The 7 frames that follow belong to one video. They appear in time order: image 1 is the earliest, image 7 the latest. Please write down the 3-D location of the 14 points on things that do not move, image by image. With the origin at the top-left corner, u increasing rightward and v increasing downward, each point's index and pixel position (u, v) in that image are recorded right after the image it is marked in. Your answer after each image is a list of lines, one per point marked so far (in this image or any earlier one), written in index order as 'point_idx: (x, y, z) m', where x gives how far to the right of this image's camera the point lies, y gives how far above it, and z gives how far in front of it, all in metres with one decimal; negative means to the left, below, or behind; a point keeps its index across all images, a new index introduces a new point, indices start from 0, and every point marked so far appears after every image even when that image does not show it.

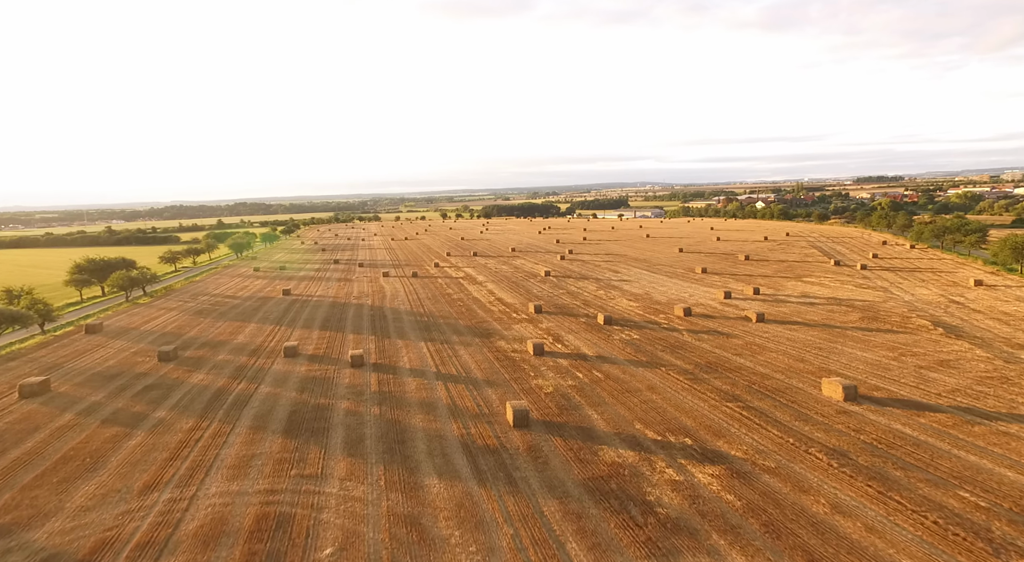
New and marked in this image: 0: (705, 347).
0: (+5.9, -2.0, +18.8) m
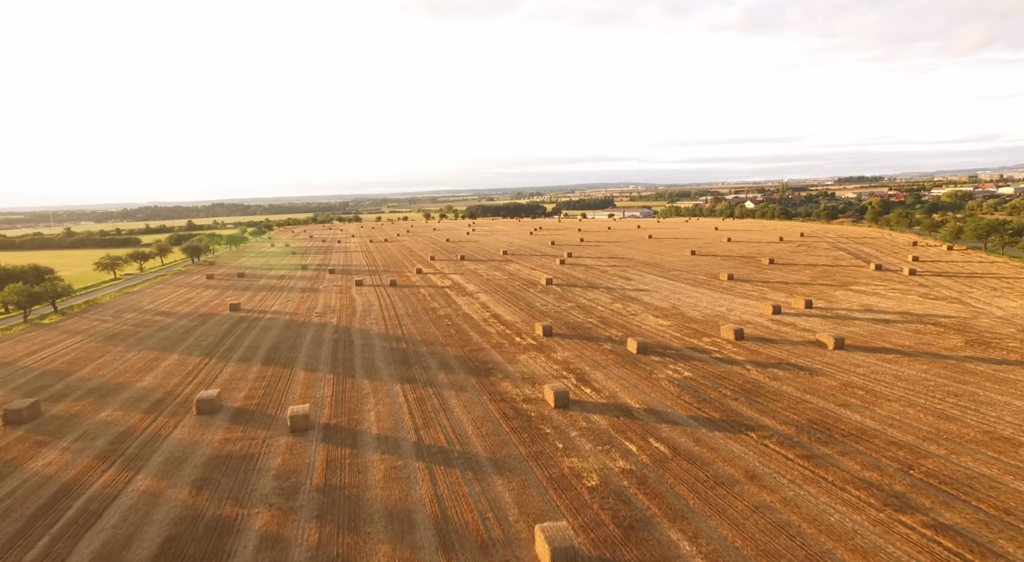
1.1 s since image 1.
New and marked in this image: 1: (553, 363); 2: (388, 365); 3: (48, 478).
0: (+6.2, -2.5, +13.5) m
1: (+1.1, -2.3, +16.5) m
2: (-3.4, -2.3, +16.9) m
3: (-7.4, -3.2, +9.8) m
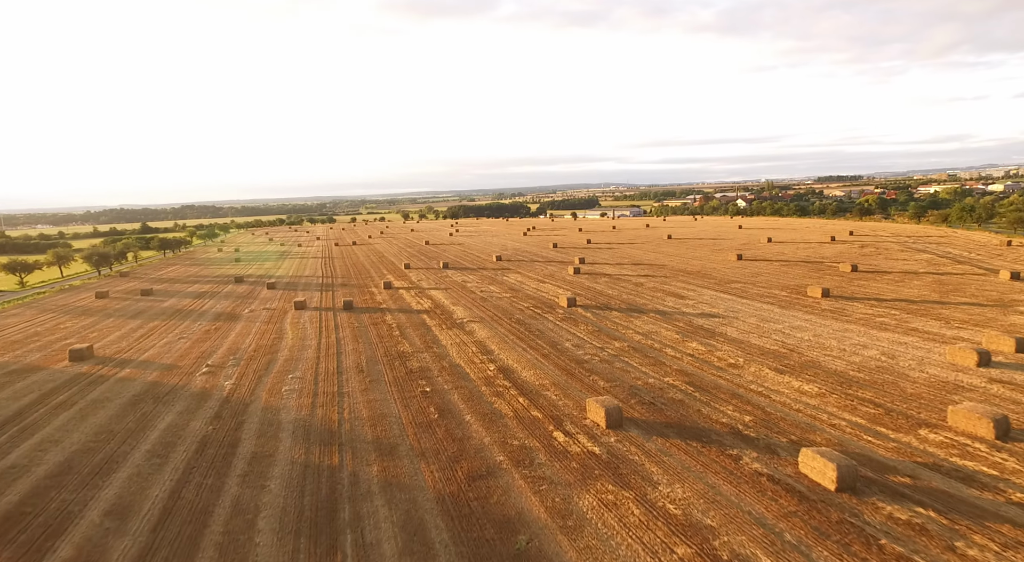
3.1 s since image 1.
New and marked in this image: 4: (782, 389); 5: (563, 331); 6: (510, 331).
0: (+7.0, -3.1, +4.1) m
1: (+1.8, -2.9, +6.9) m
2: (-2.7, -3.1, +7.1) m
3: (-6.5, -3.9, -0.1) m
4: (+5.5, -2.2, +12.4) m
5: (+1.5, -1.5, +18.2) m
6: (-0.1, -1.5, +18.5) m
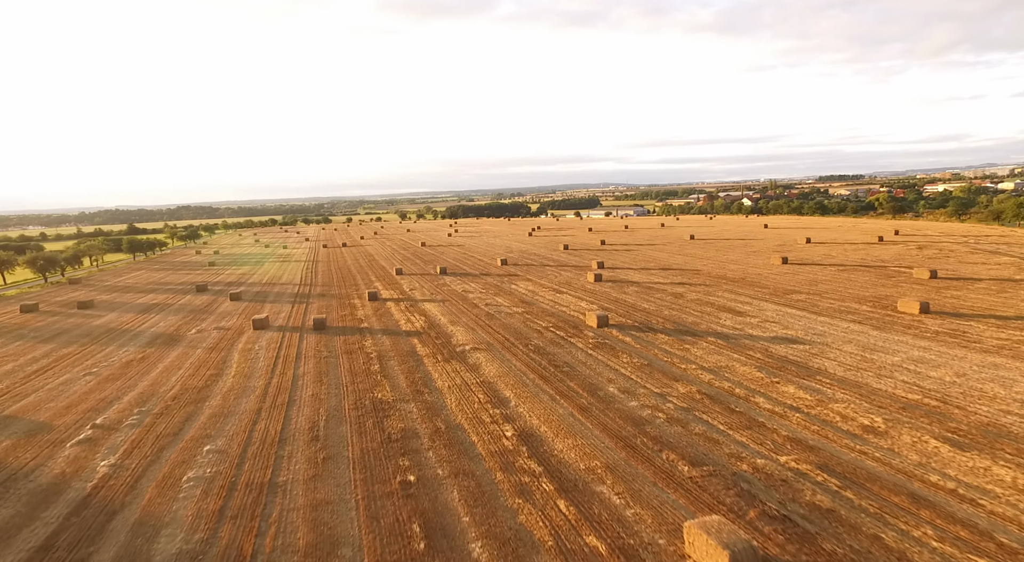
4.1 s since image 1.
0: (+7.4, -3.4, -0.7) m
1: (+2.3, -3.3, +2.1) m
2: (-2.3, -3.4, +2.3) m
3: (-6.0, -4.3, -5.0) m
4: (+6.0, -2.5, +7.6) m
5: (+1.9, -1.9, +13.4) m
6: (+0.4, -1.9, +13.7) m
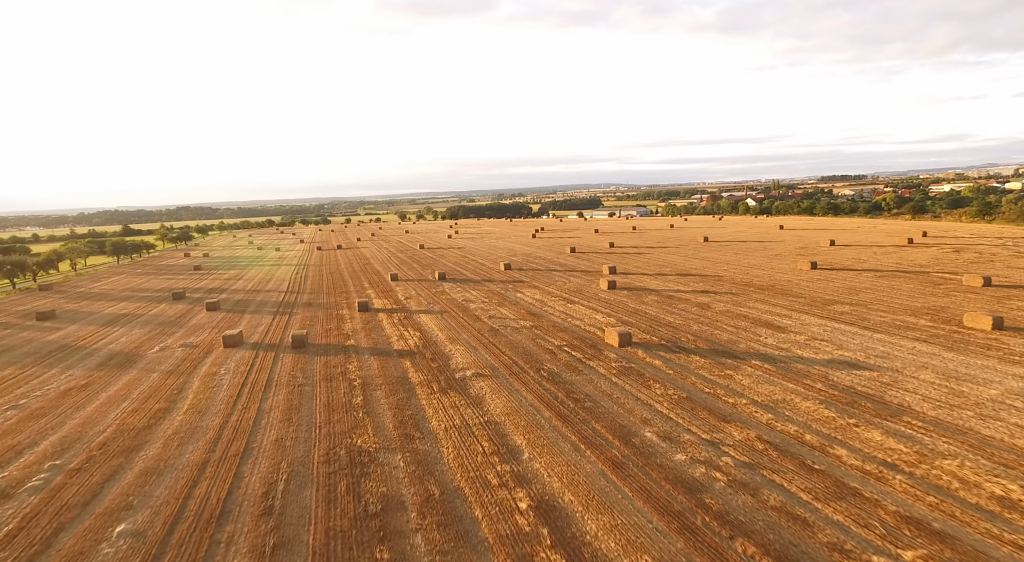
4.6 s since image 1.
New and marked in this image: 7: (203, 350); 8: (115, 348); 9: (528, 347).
0: (+7.6, -3.7, -3.1) m
1: (+2.4, -3.6, -0.4) m
2: (-2.1, -3.7, -0.1) m
3: (-5.8, -4.5, -7.4) m
4: (+6.1, -2.8, +5.2) m
5: (+2.1, -2.2, +11.0) m
6: (+0.6, -2.2, +11.3) m
7: (-8.6, -1.9, +16.9) m
8: (-11.4, -1.9, +17.6) m
9: (+0.4, -1.6, +15.2) m
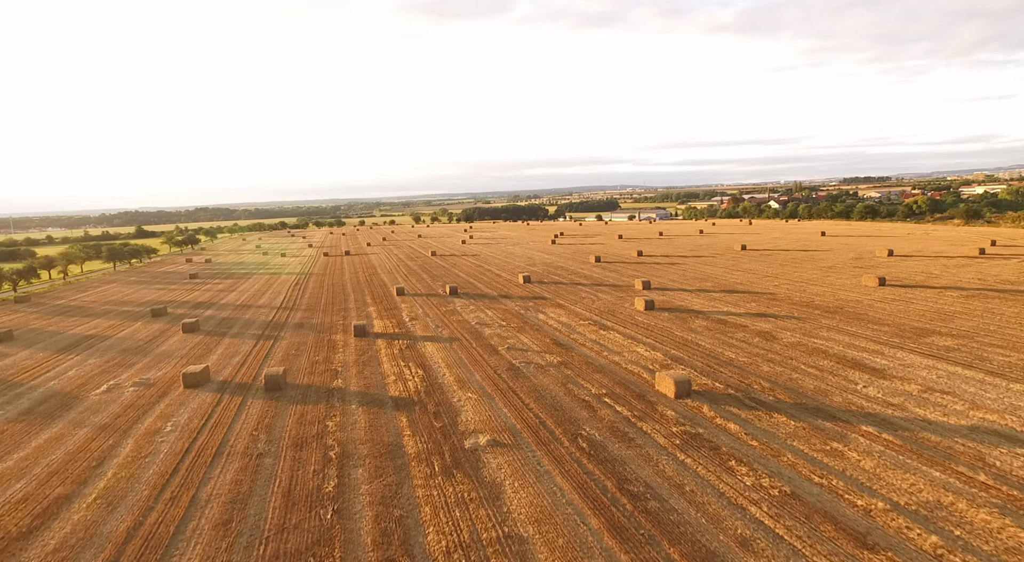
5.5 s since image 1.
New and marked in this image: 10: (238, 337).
0: (+7.6, -4.3, -6.7) m
1: (+2.5, -4.1, -3.7) m
2: (-2.0, -4.3, -3.4) m
3: (-5.9, -5.1, -10.5) m
4: (+6.4, -3.4, +1.7) m
5: (+2.5, -2.8, +7.6) m
6: (+1.0, -2.8, +8.0) m
7: (-8.0, -2.4, +13.8) m
8: (-10.9, -2.5, +14.5) m
9: (+0.9, -2.2, +11.9) m
10: (-8.8, -1.8, +19.6) m
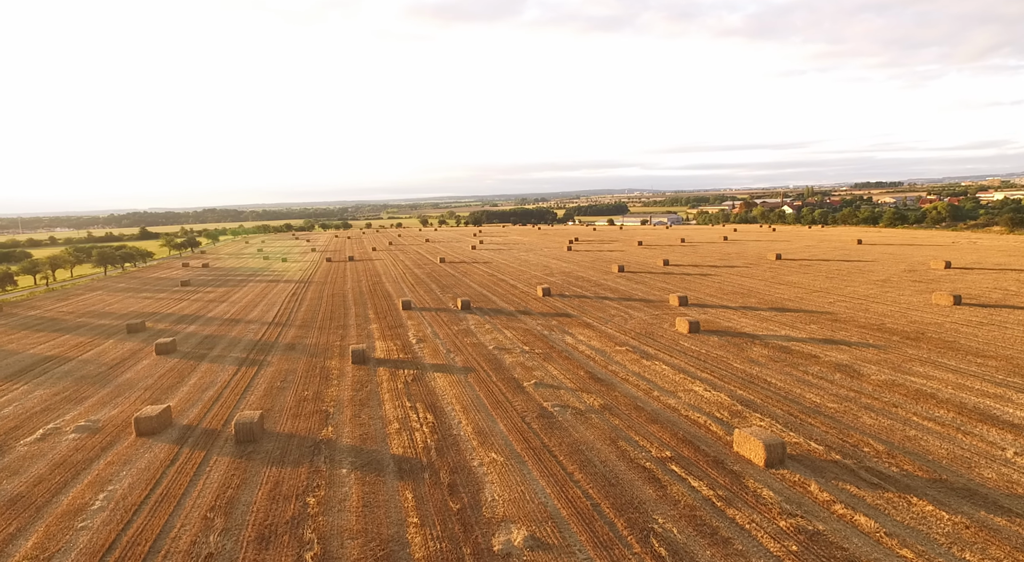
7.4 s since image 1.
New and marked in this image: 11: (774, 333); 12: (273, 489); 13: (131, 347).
0: (+8.0, -4.7, -9.6) m
1: (+2.9, -4.5, -6.6) m
2: (-1.6, -4.6, -6.2) m
3: (-5.6, -5.4, -13.3) m
4: (+6.8, -3.9, -1.2) m
5: (+3.1, -3.2, +4.7) m
6: (+1.5, -3.2, +5.1) m
7: (-7.4, -2.8, +11.1) m
8: (-10.3, -2.9, +11.8) m
9: (+1.5, -2.7, +9.1) m
10: (-8.2, -2.2, +16.9) m
11: (+7.5, -1.4, +17.5) m
12: (-3.5, -3.0, +8.9) m
13: (-11.9, -2.0, +19.0) m
